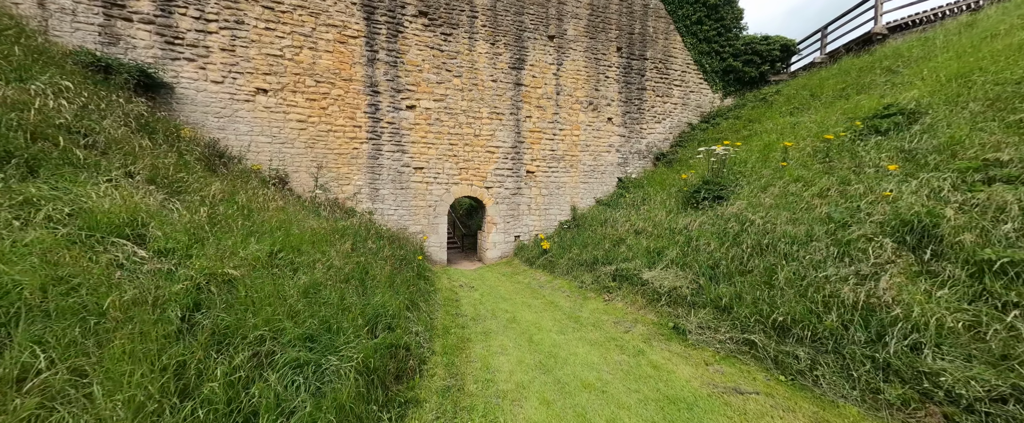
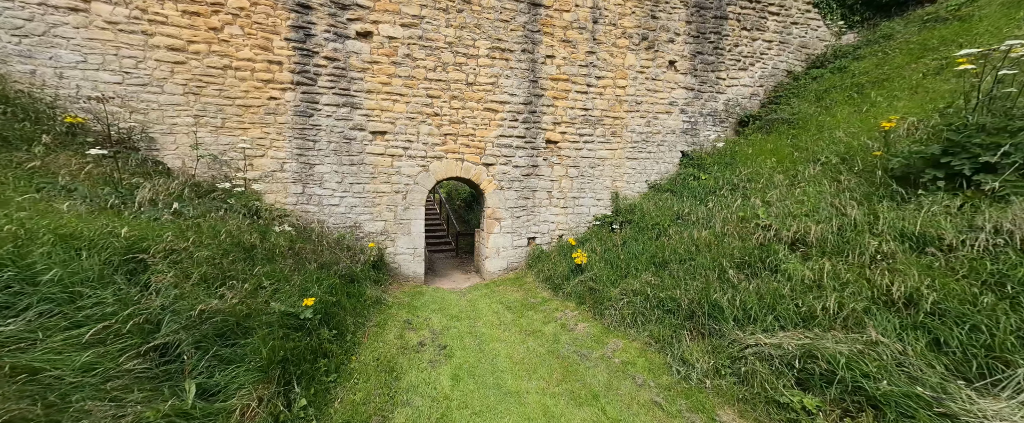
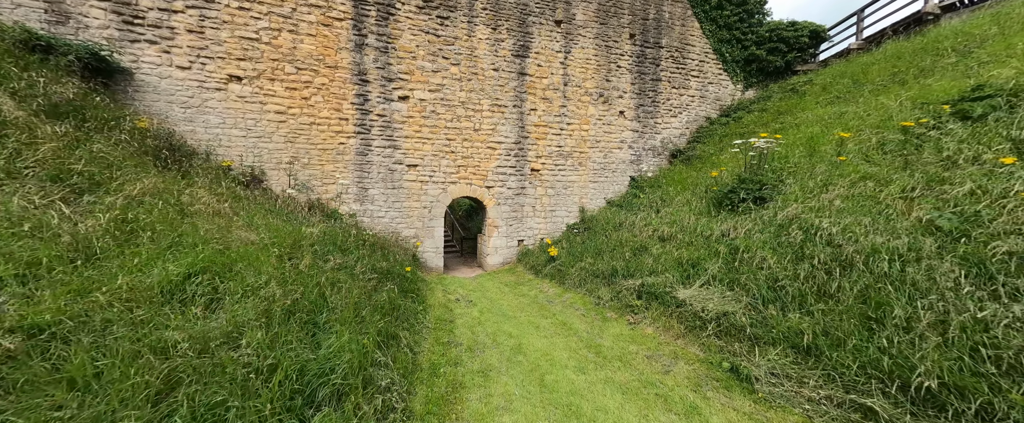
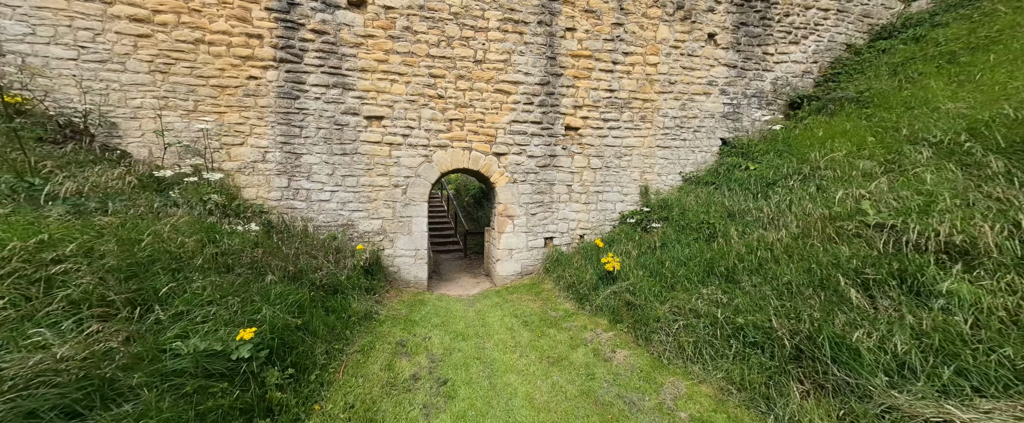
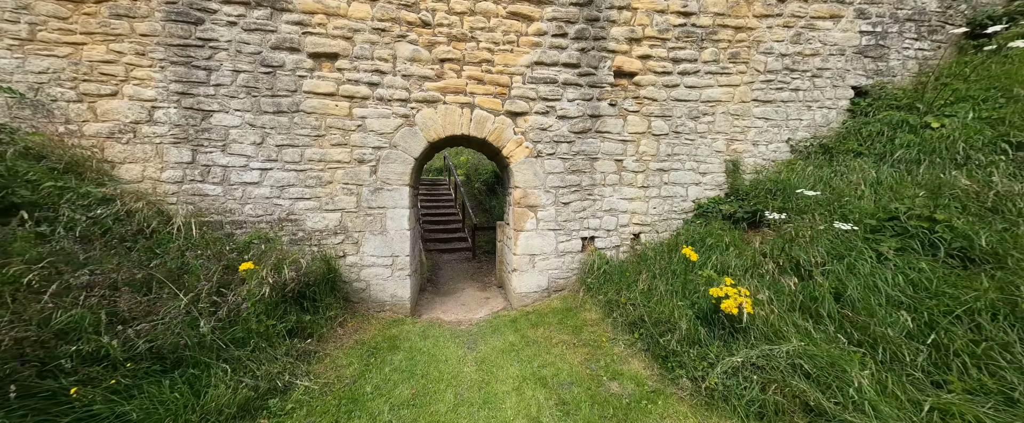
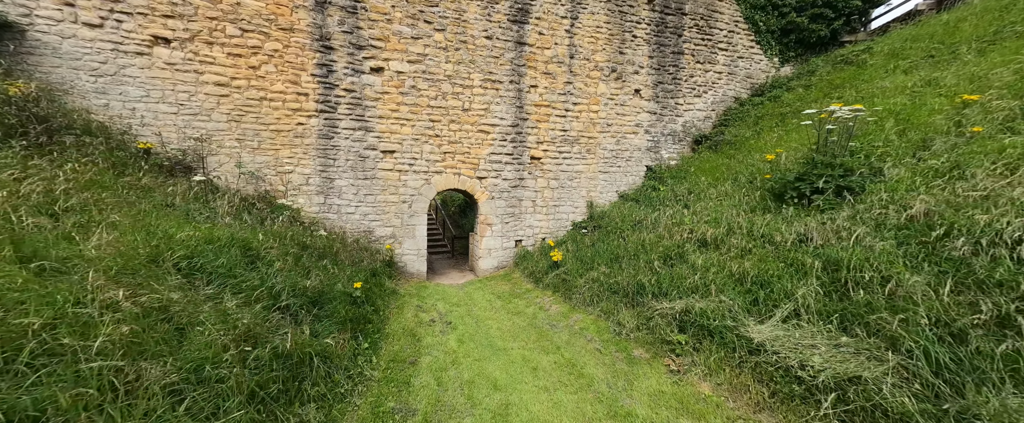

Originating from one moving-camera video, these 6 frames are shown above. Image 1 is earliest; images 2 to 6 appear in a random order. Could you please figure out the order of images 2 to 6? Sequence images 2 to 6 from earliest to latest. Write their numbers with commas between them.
3, 6, 2, 4, 5
